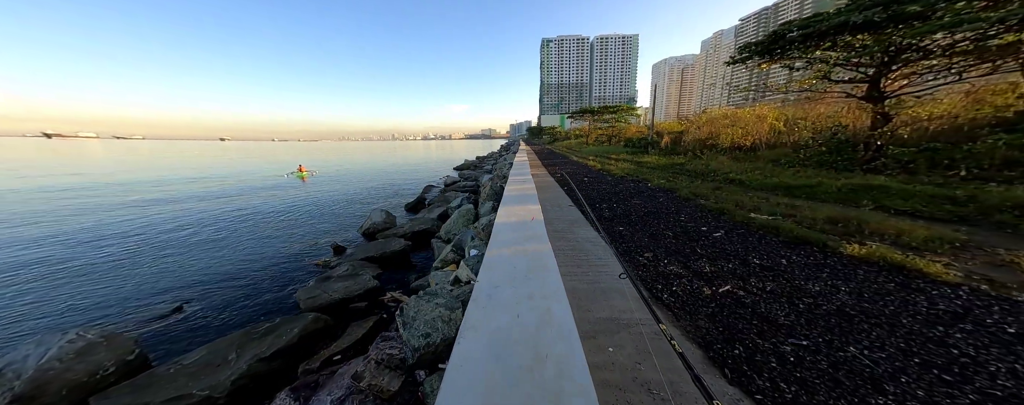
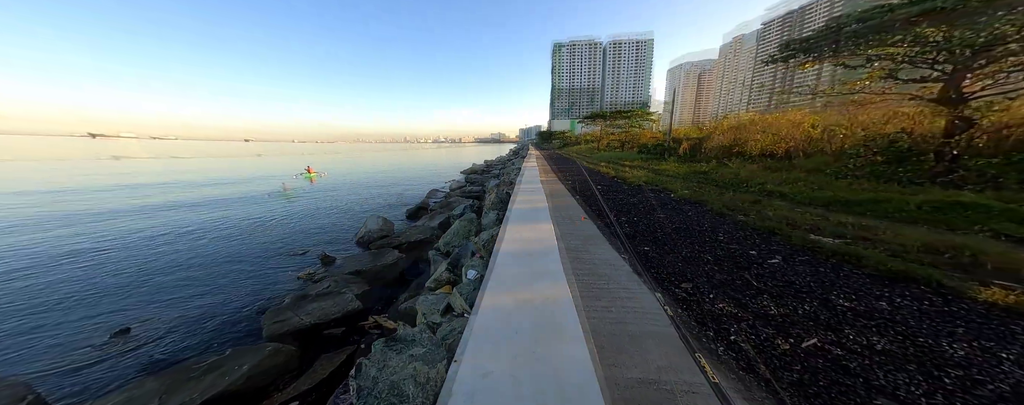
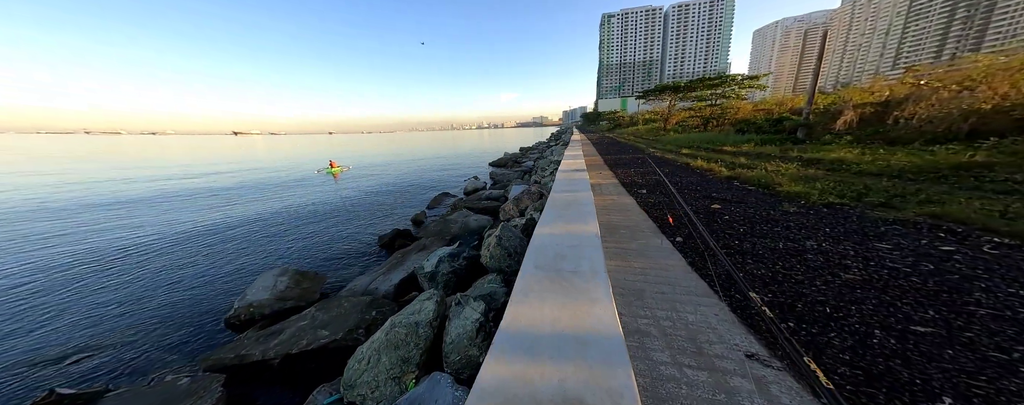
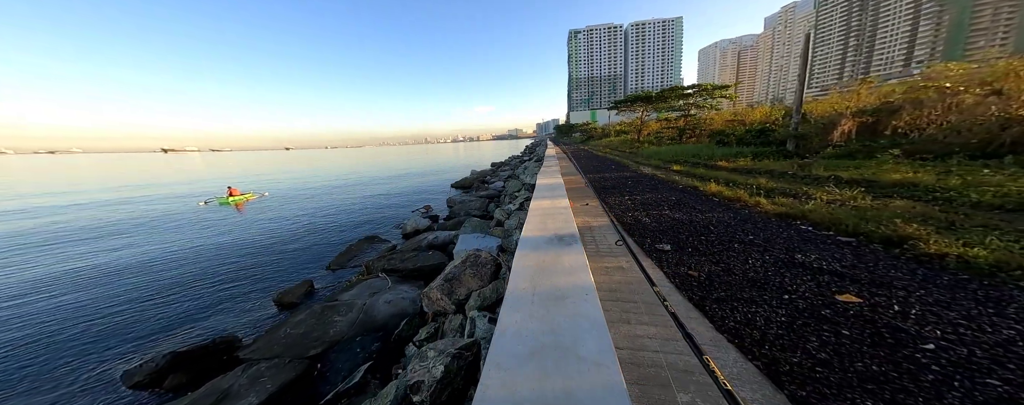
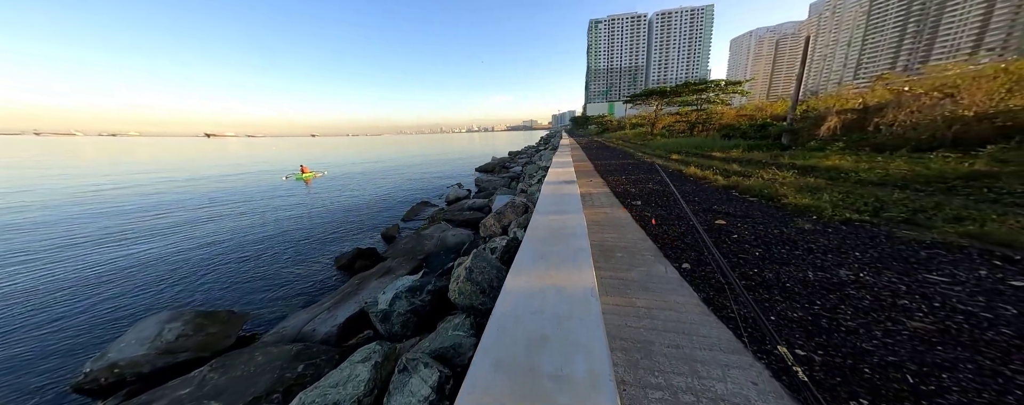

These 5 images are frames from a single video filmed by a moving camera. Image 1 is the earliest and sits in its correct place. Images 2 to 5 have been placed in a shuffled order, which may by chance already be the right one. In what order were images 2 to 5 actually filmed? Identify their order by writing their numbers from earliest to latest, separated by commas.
2, 3, 5, 4
